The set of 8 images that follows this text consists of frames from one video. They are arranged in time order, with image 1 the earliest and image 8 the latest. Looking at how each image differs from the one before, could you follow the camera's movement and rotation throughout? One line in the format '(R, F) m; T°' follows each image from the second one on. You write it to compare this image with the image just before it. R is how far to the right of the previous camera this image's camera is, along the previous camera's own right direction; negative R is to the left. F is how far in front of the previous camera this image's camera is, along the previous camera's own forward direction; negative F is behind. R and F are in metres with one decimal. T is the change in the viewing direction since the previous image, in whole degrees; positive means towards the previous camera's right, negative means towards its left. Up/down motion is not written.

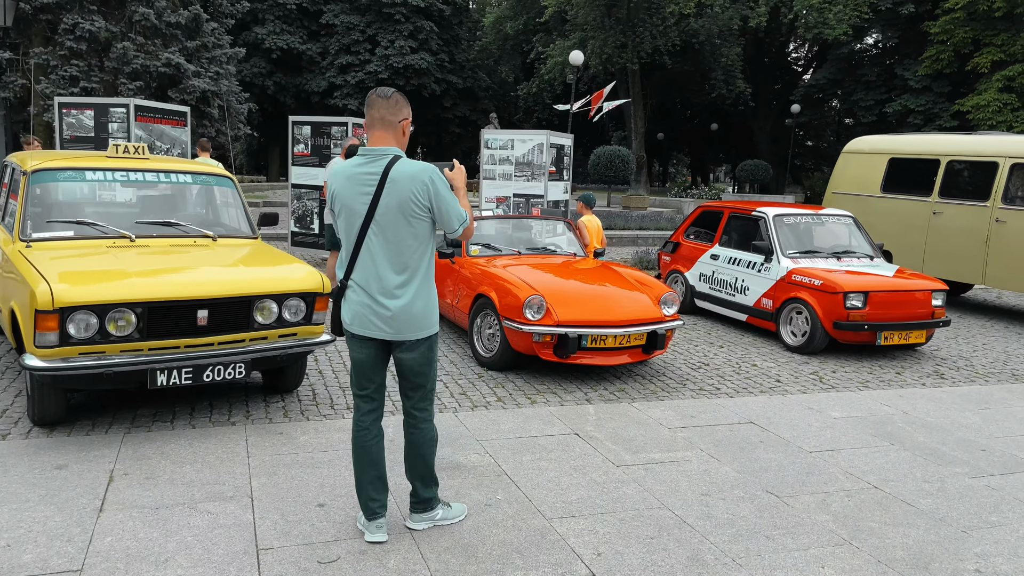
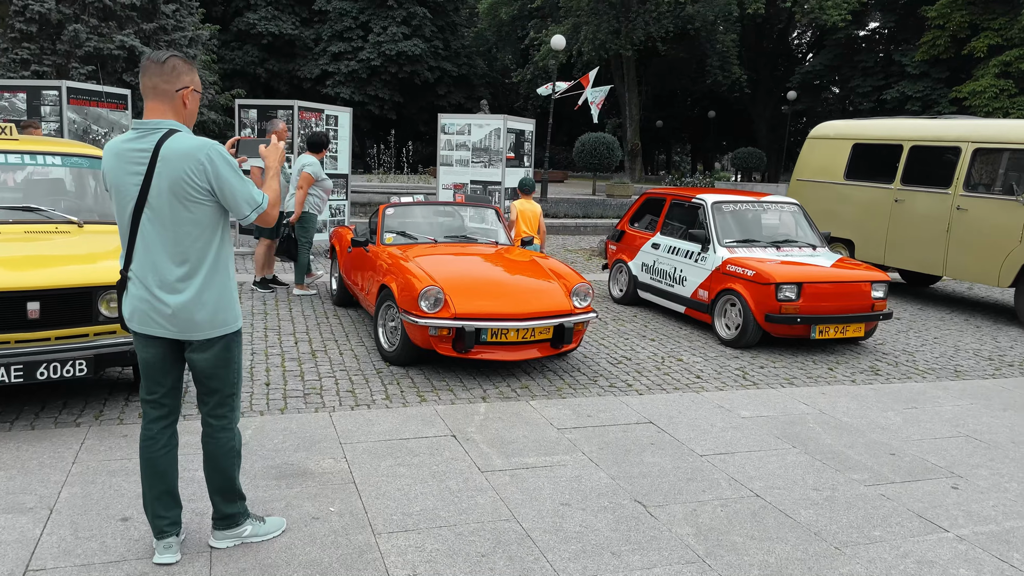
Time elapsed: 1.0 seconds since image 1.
(+0.8, +0.4) m; 0°
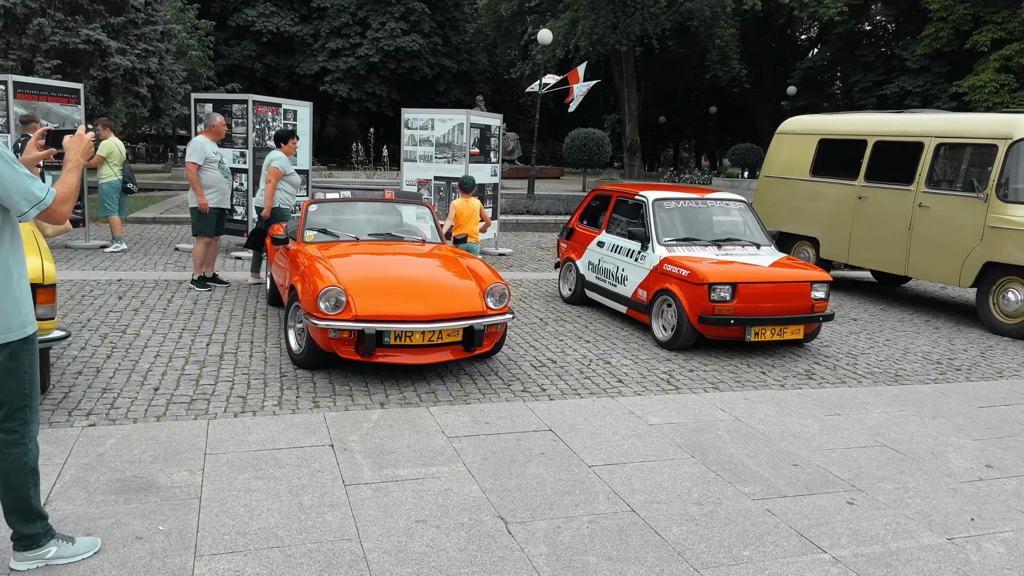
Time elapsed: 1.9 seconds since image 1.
(+0.8, +0.3) m; -1°
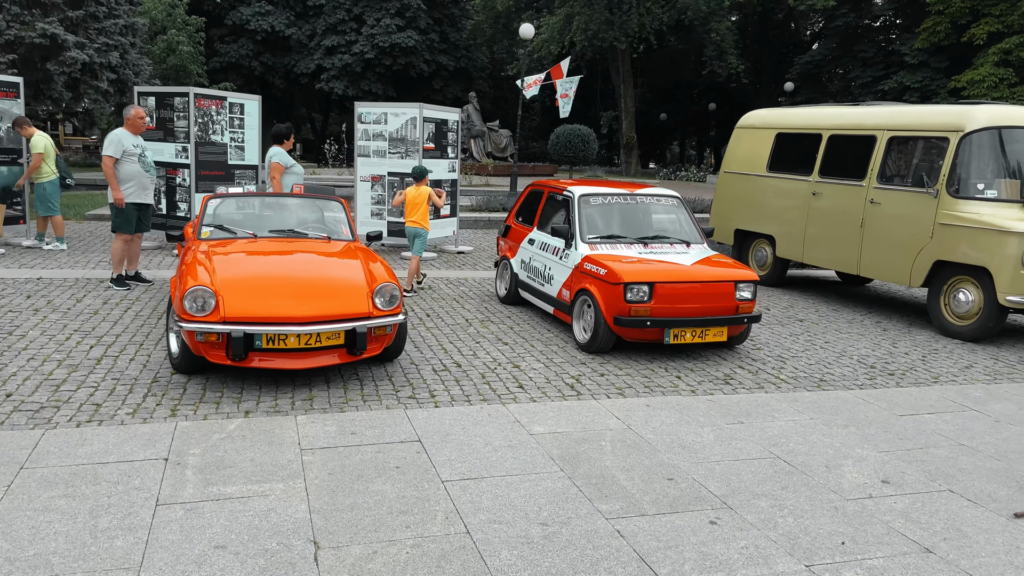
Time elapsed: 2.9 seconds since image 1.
(+0.9, +0.4) m; 0°
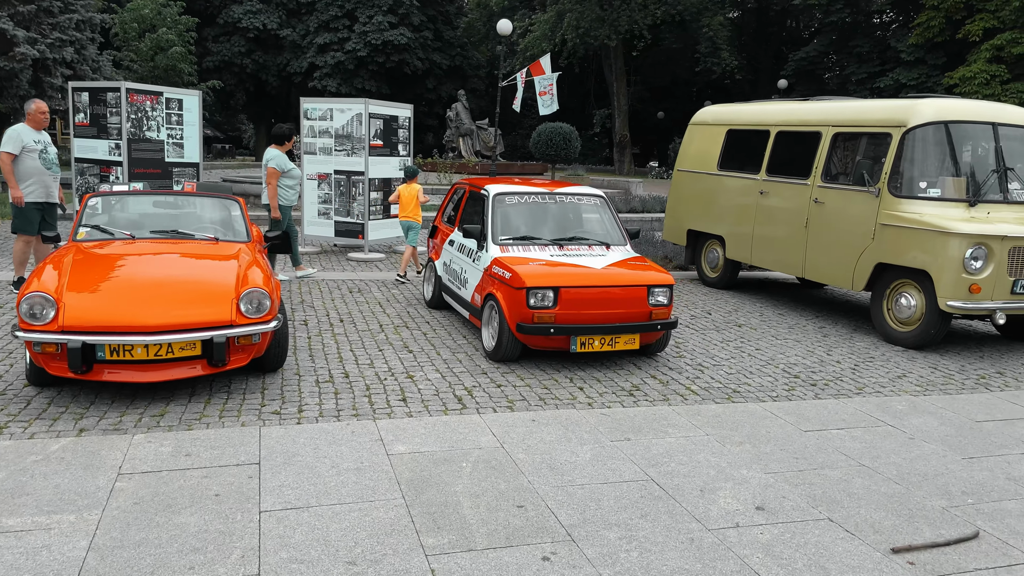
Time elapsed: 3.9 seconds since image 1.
(+0.9, +0.4) m; 0°
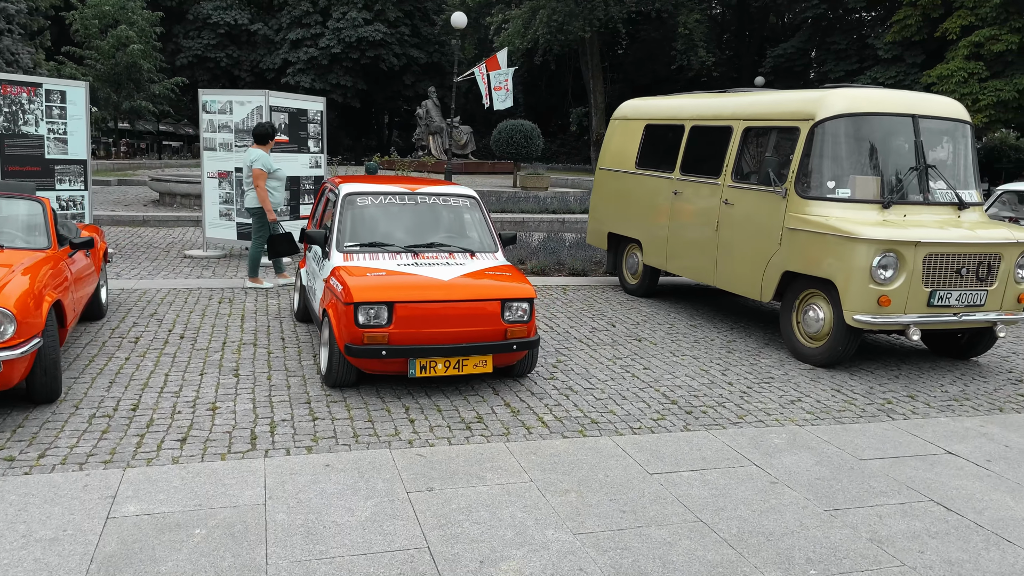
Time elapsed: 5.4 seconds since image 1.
(+1.2, +0.8) m; +1°
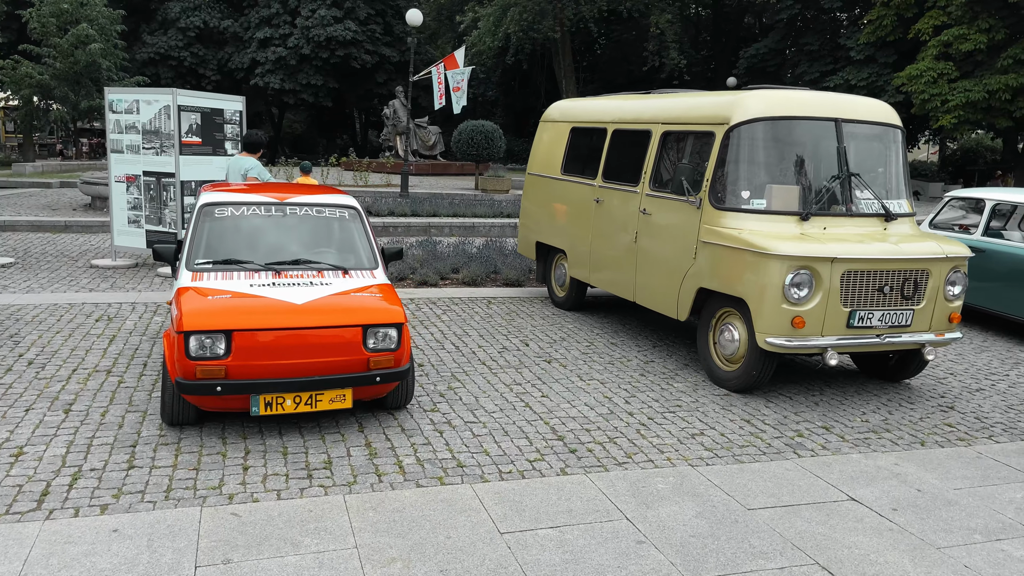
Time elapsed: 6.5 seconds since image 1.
(+0.8, +0.6) m; +1°
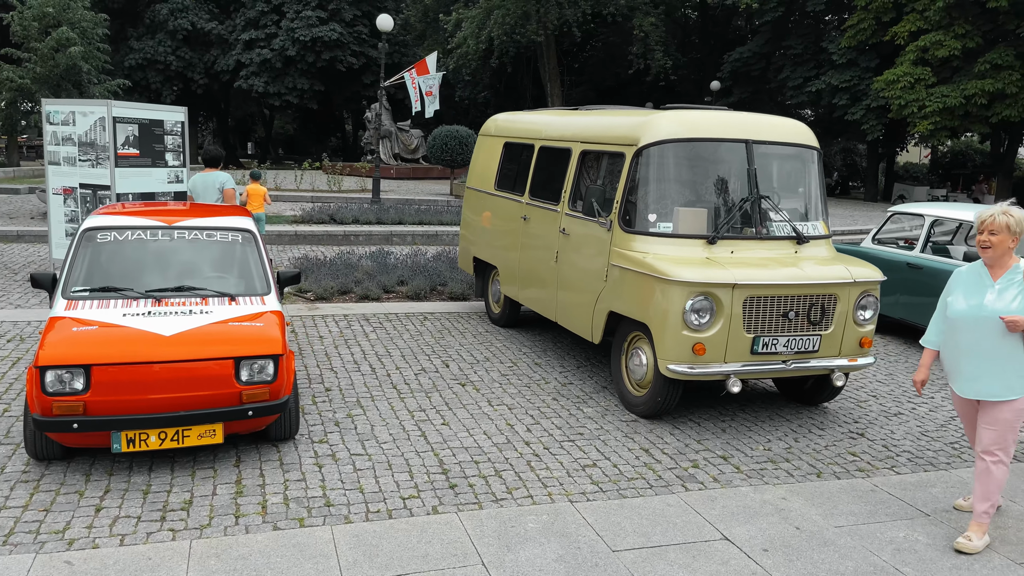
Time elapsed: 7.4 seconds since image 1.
(+0.8, +0.1) m; 0°
